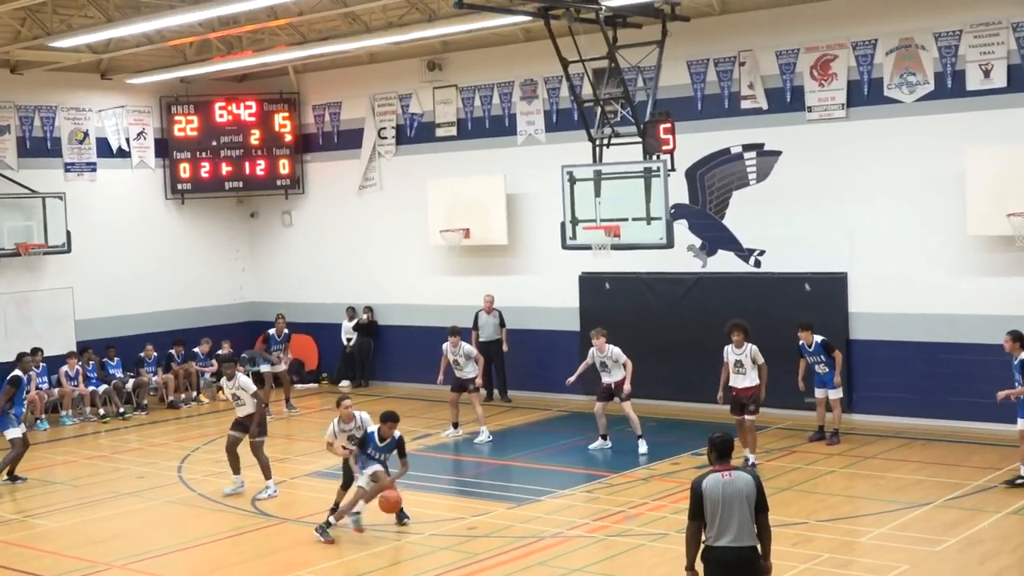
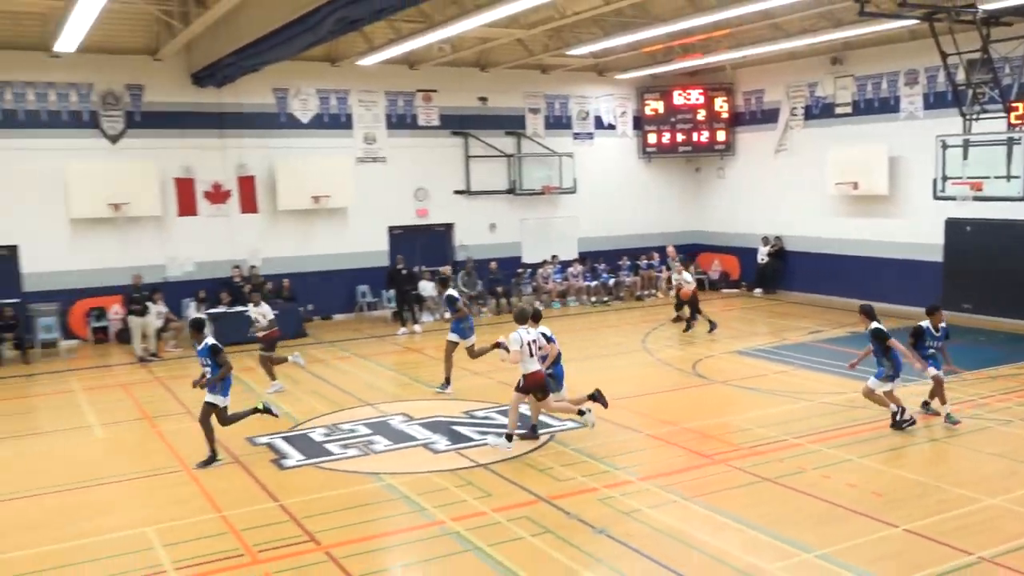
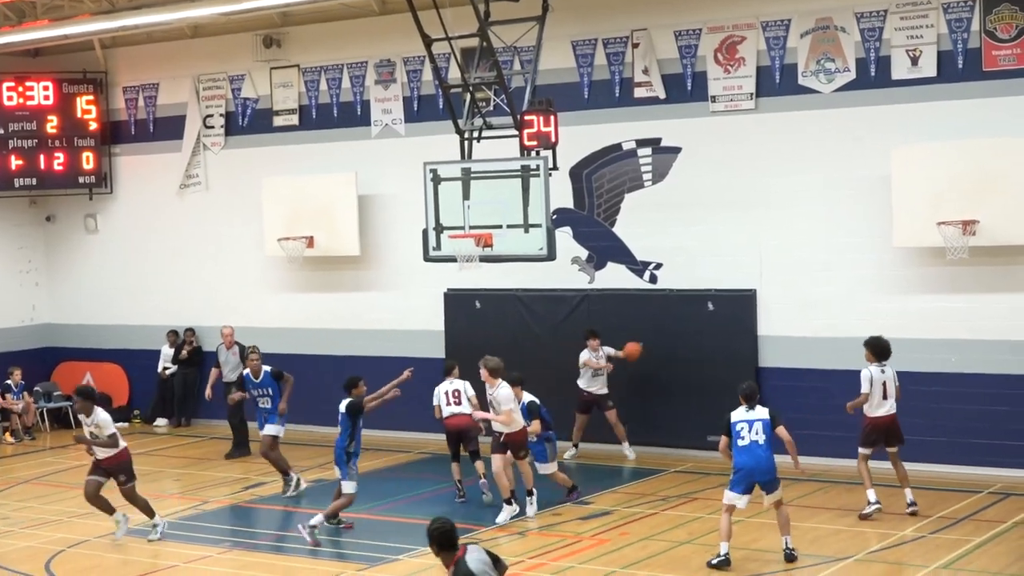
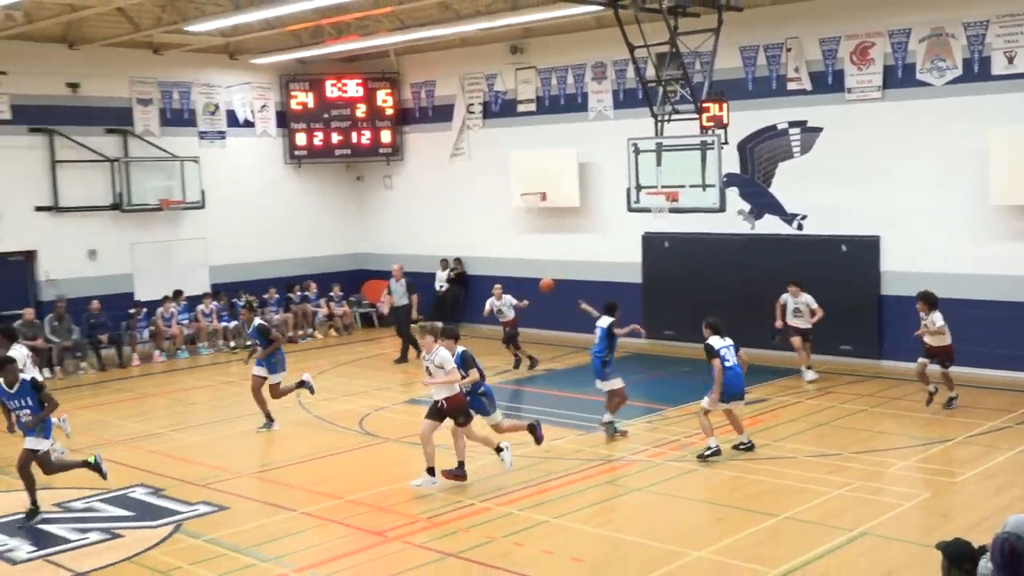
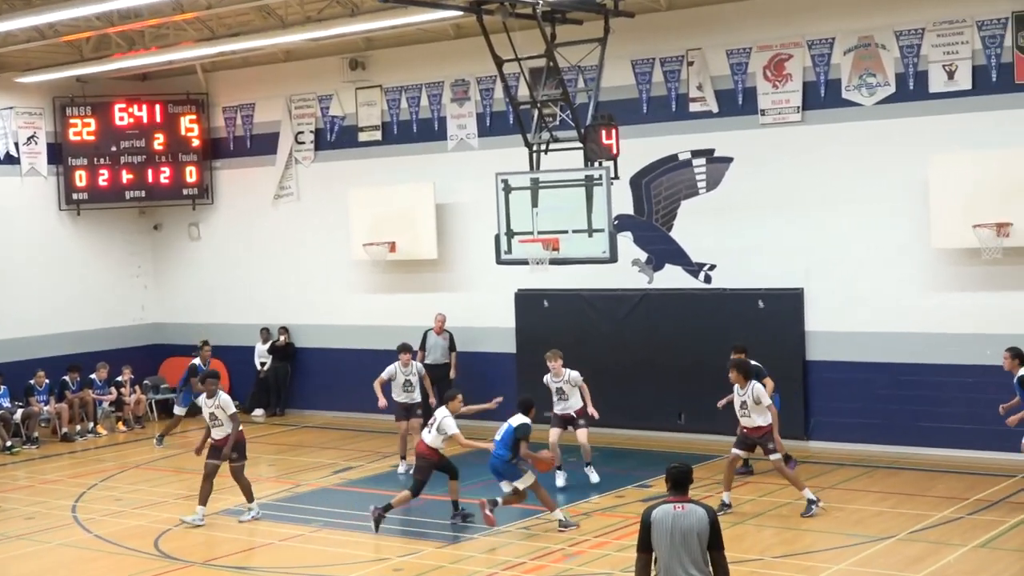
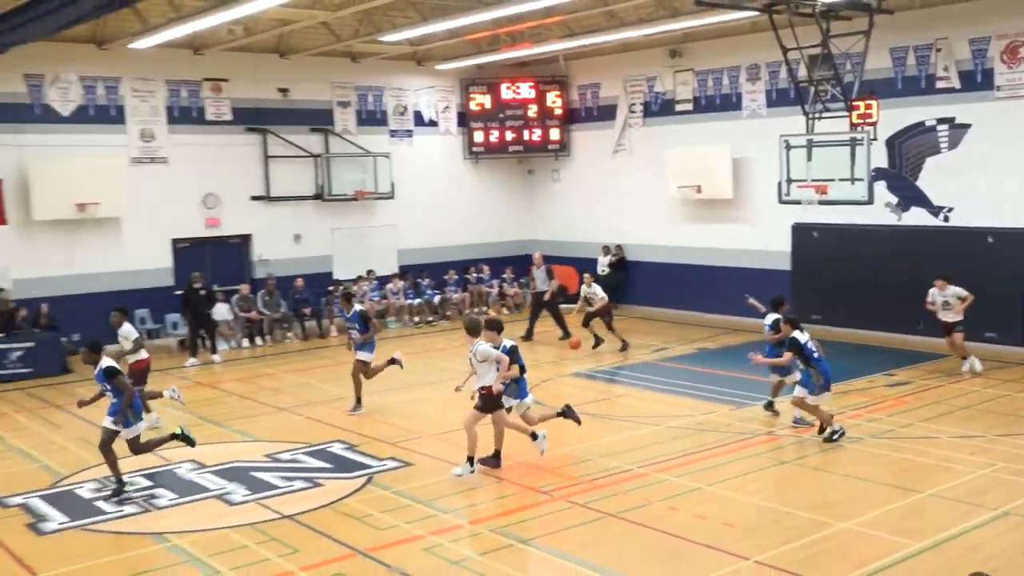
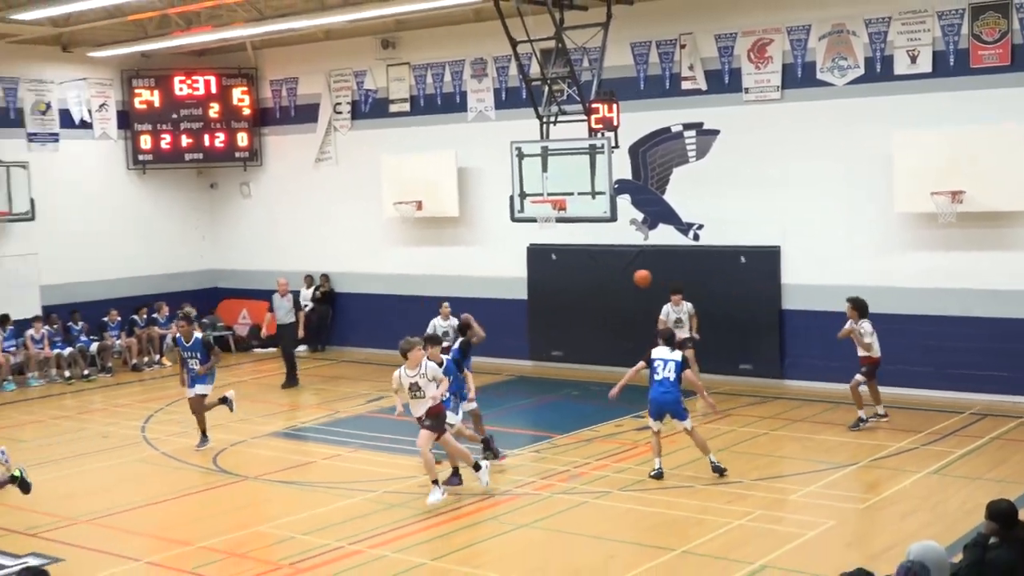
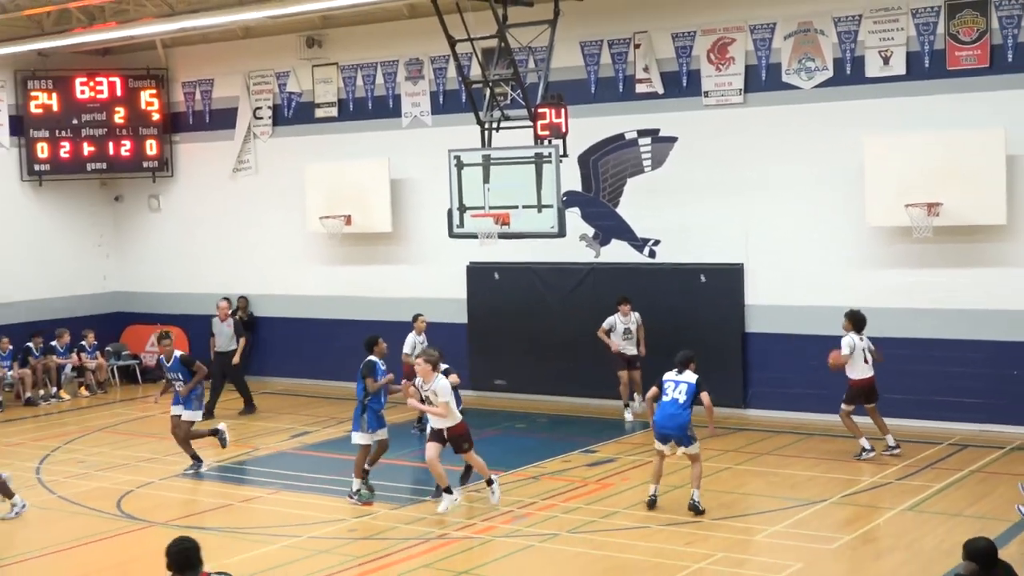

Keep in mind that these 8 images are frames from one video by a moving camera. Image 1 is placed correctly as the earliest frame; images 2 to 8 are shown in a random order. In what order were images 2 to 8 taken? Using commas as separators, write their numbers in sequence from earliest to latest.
5, 3, 8, 7, 4, 6, 2
